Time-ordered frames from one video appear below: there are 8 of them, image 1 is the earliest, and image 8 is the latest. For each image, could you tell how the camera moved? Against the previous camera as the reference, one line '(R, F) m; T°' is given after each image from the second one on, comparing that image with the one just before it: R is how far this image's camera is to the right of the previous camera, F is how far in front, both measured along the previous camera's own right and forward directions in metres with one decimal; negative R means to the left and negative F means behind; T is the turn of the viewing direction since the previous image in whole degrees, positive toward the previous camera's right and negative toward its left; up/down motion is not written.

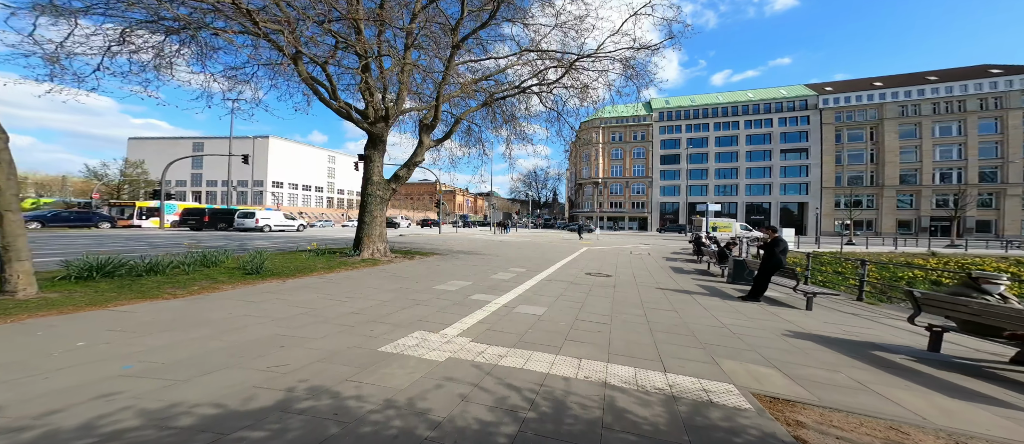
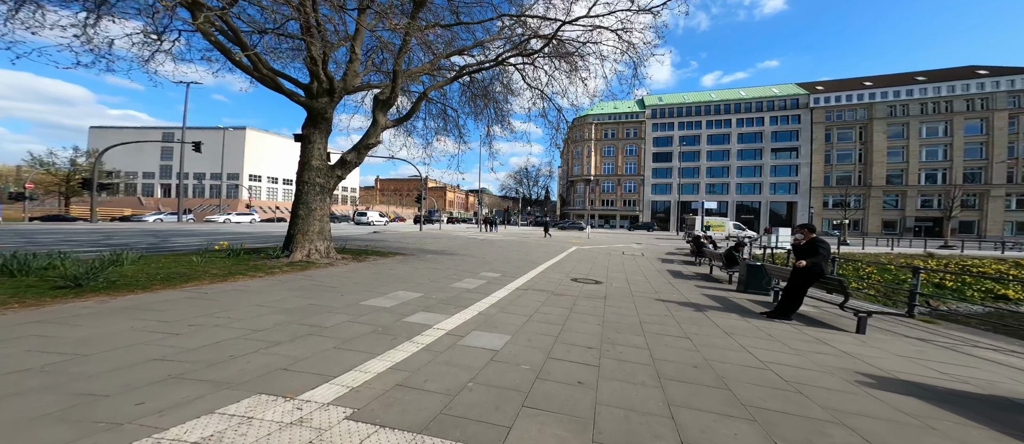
(+0.6, +1.9) m; +1°
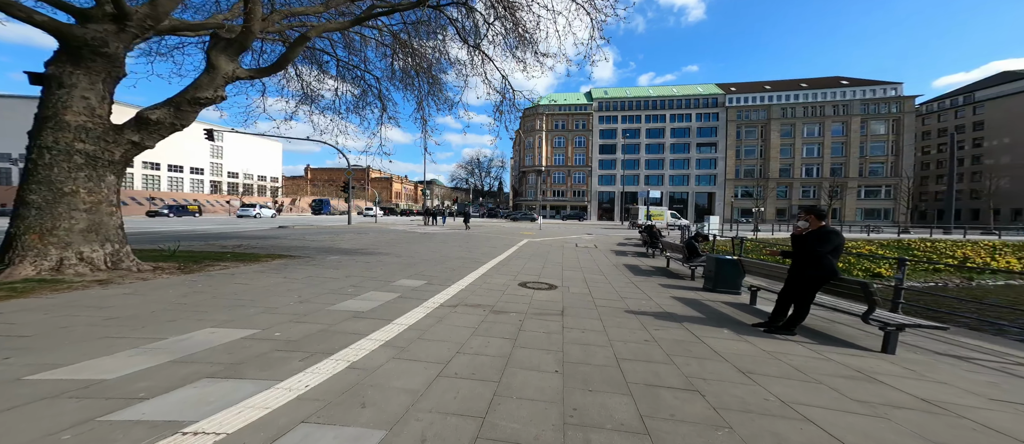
(+0.5, +2.2) m; +8°
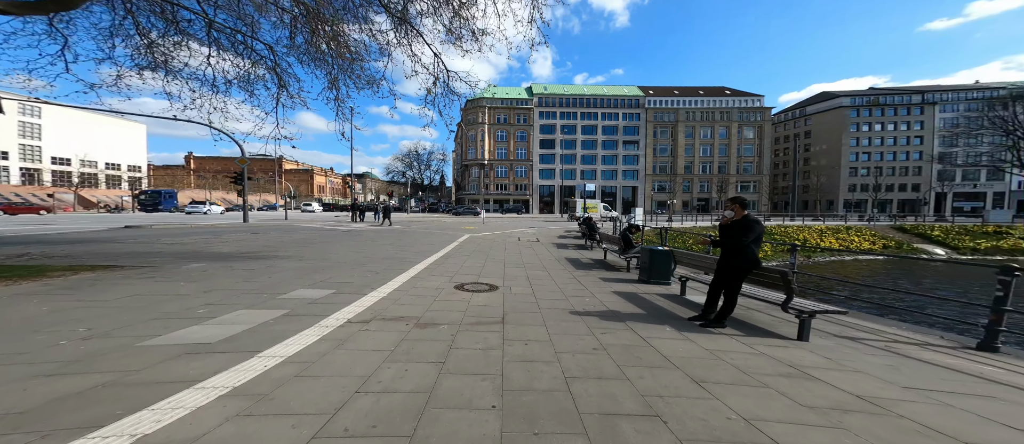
(+0.2, +0.8) m; +10°
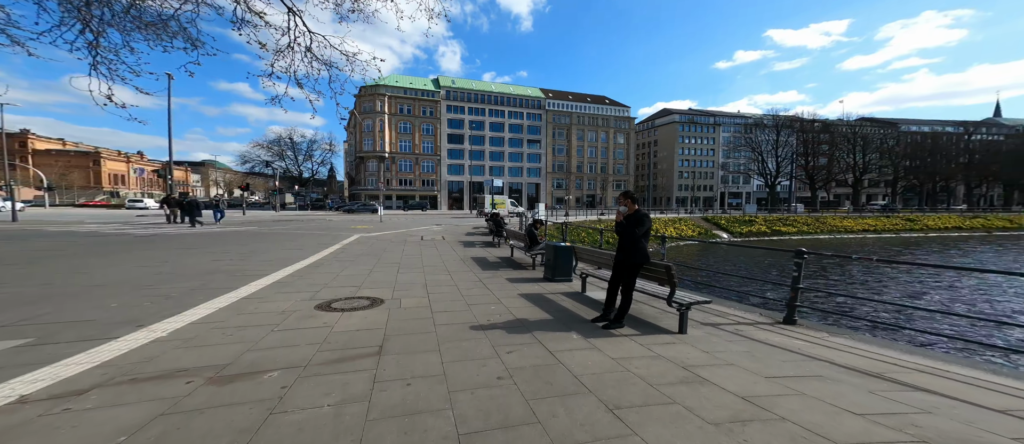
(+0.3, +0.9) m; +15°
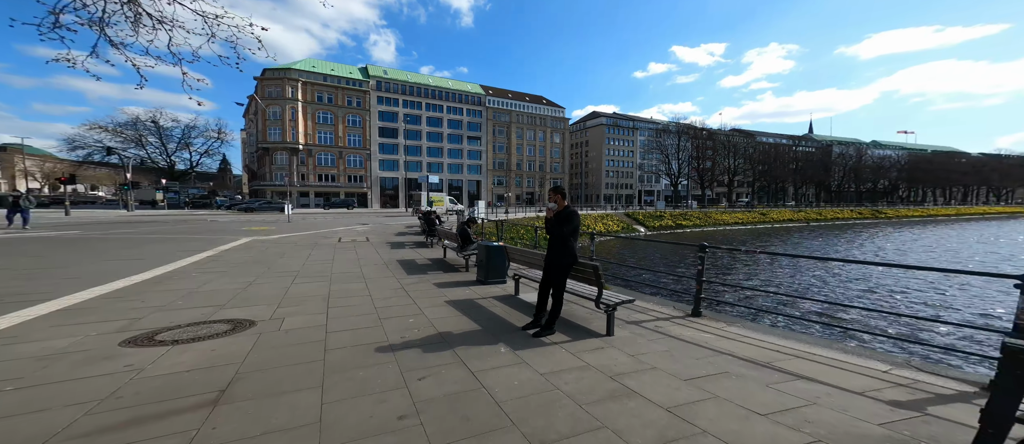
(+0.3, +0.6) m; +10°
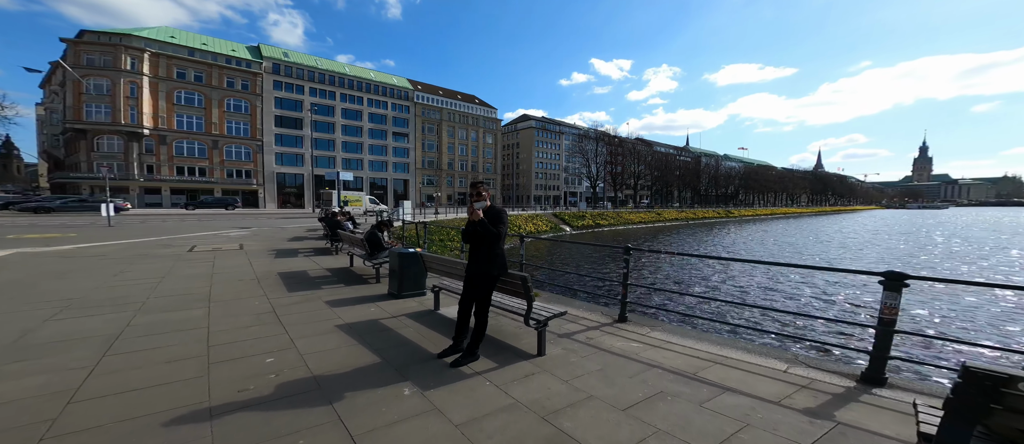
(+0.3, +0.9) m; +11°
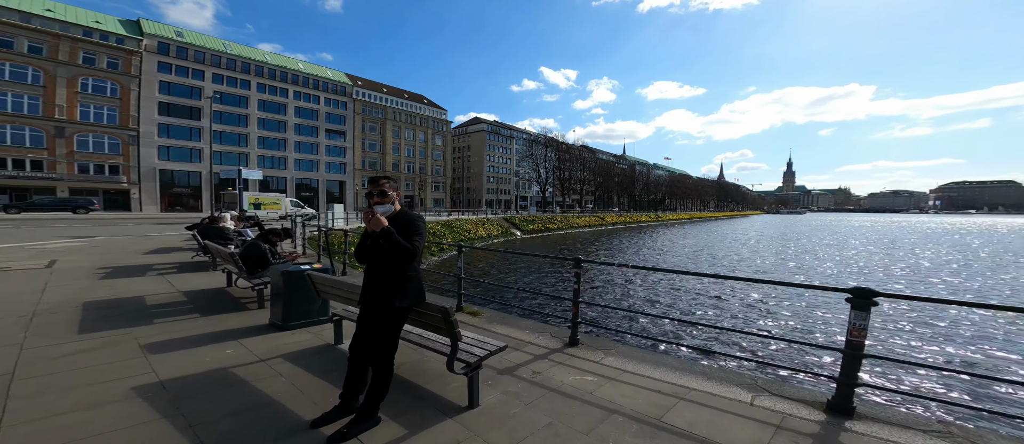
(+0.3, +1.1) m; +8°
